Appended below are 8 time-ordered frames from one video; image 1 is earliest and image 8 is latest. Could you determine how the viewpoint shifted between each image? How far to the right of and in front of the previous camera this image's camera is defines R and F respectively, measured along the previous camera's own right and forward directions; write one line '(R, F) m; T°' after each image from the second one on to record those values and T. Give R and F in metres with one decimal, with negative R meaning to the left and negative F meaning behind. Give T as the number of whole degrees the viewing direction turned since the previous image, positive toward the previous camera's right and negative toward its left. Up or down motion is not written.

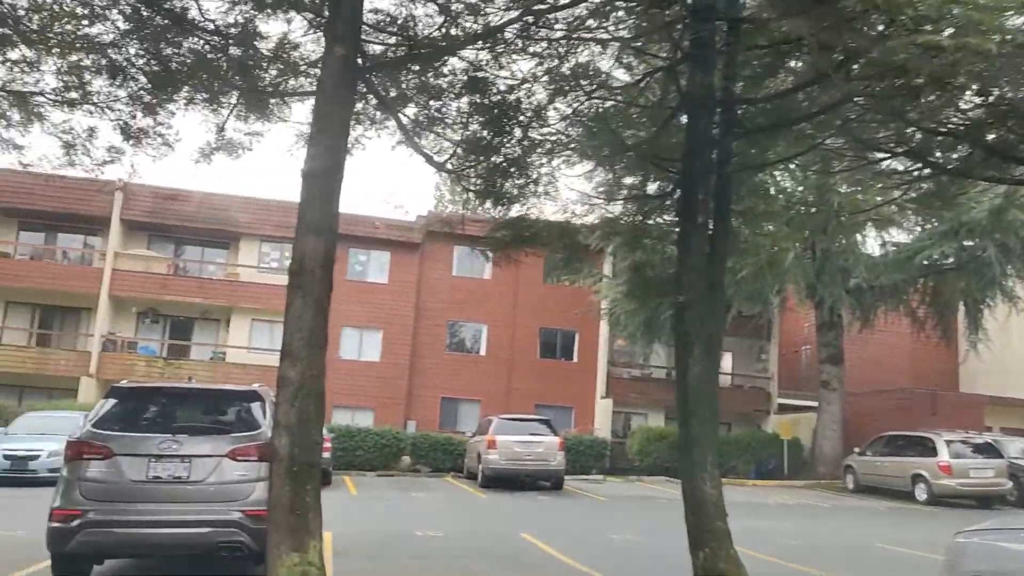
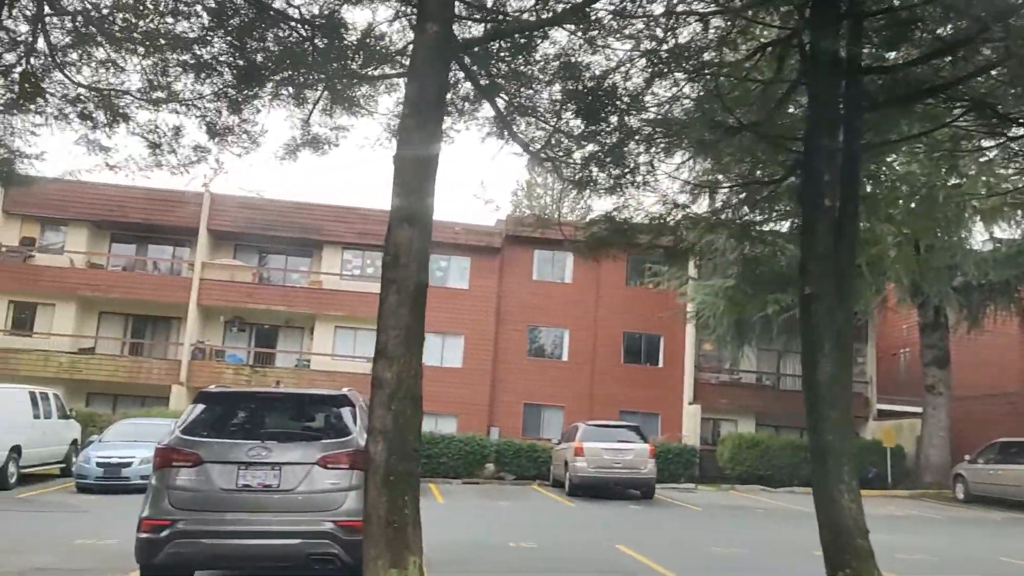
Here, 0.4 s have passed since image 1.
(-0.2, +0.4) m; -5°
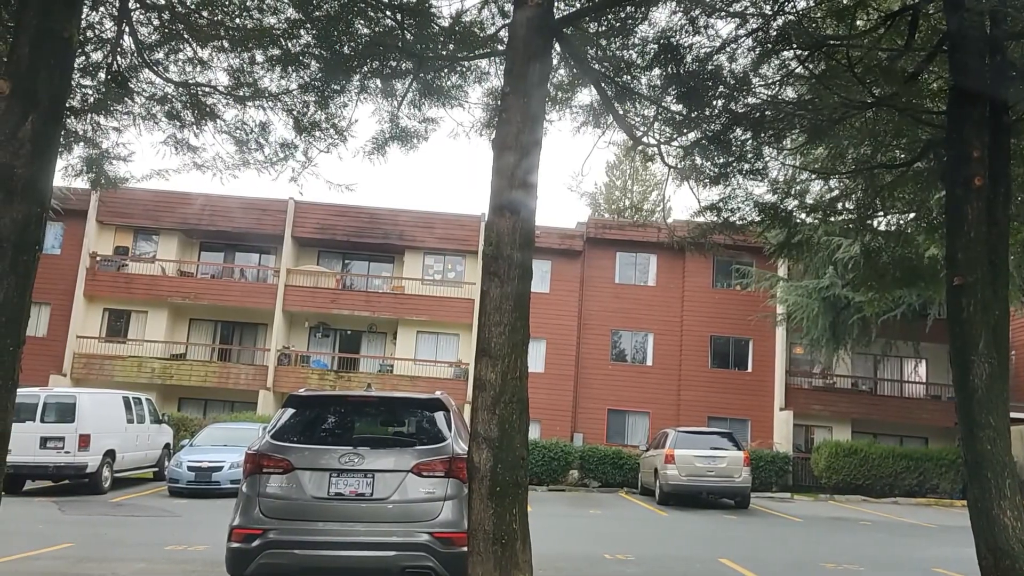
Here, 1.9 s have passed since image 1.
(-0.2, +0.4) m; -5°
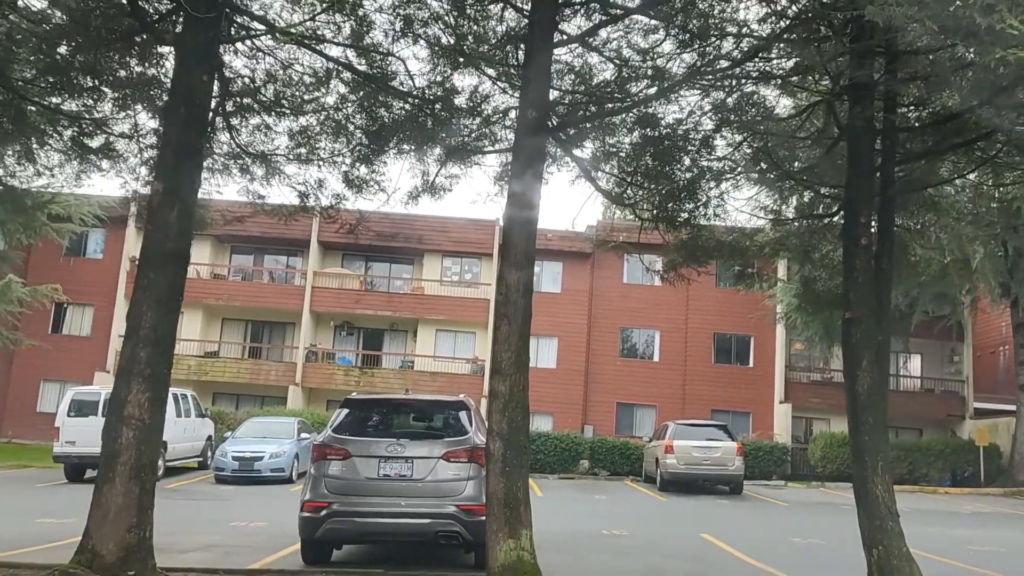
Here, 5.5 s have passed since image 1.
(+0.1, -1.6) m; -1°
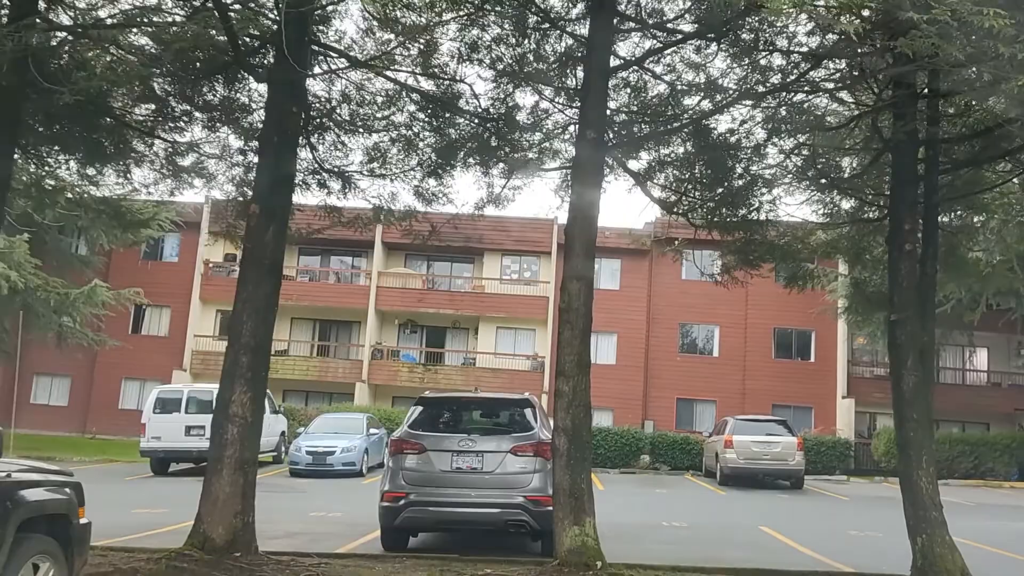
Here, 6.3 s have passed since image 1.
(0.0, -0.5) m; -4°
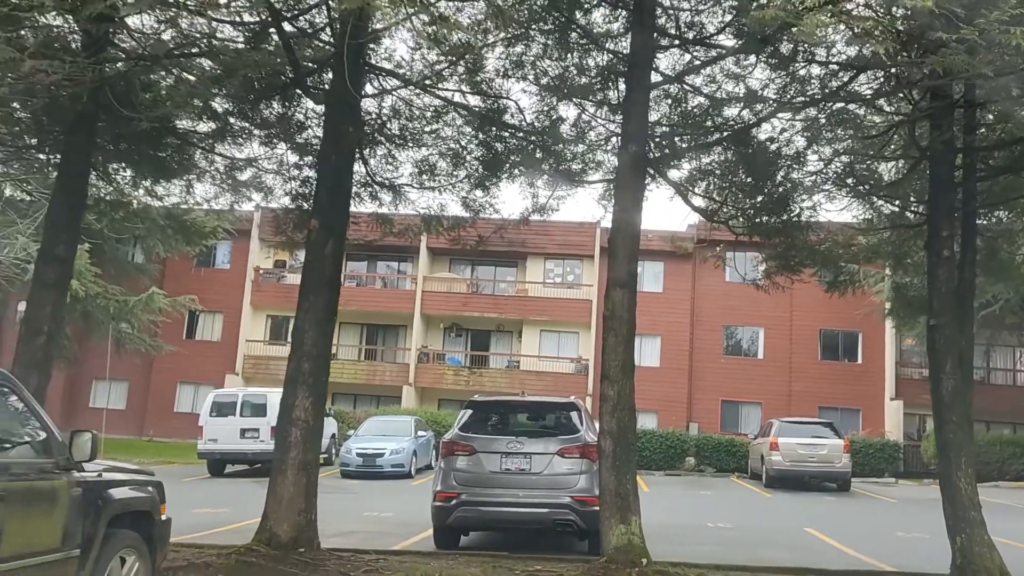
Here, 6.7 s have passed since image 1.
(0.0, -0.3) m; -3°
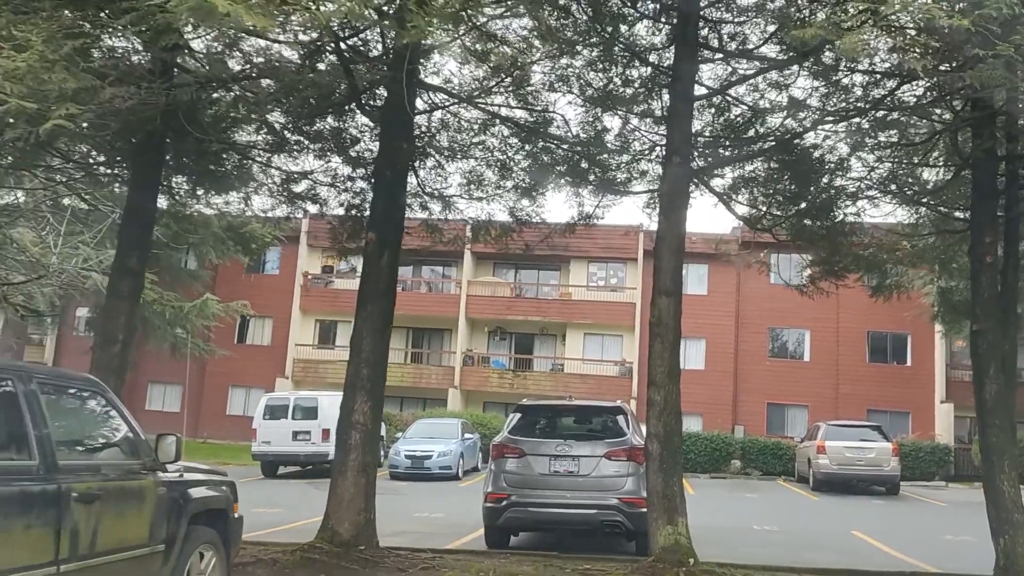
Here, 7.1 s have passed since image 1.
(0.0, -0.3) m; -3°
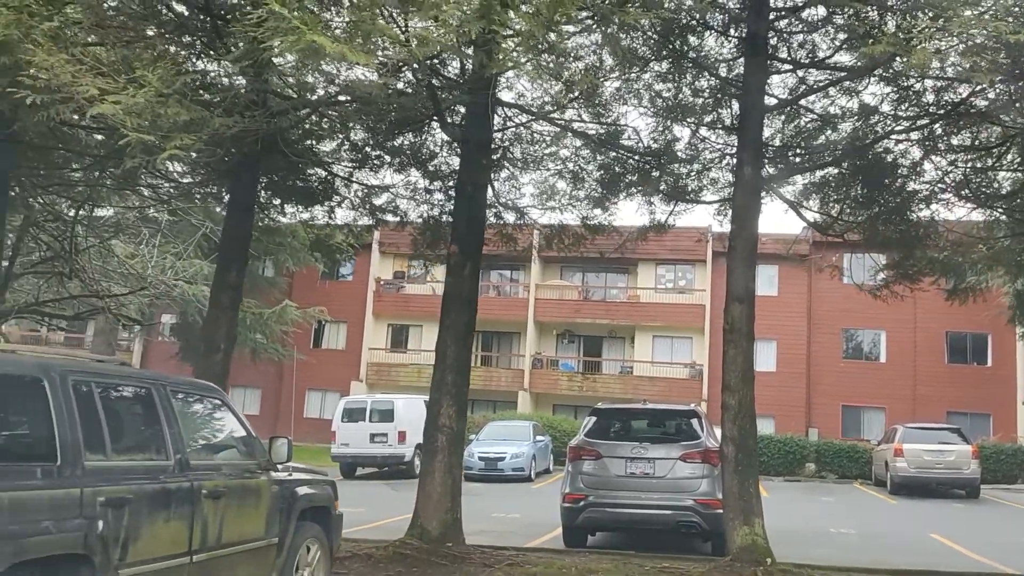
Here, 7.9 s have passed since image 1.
(-0.1, -0.3) m; -4°
